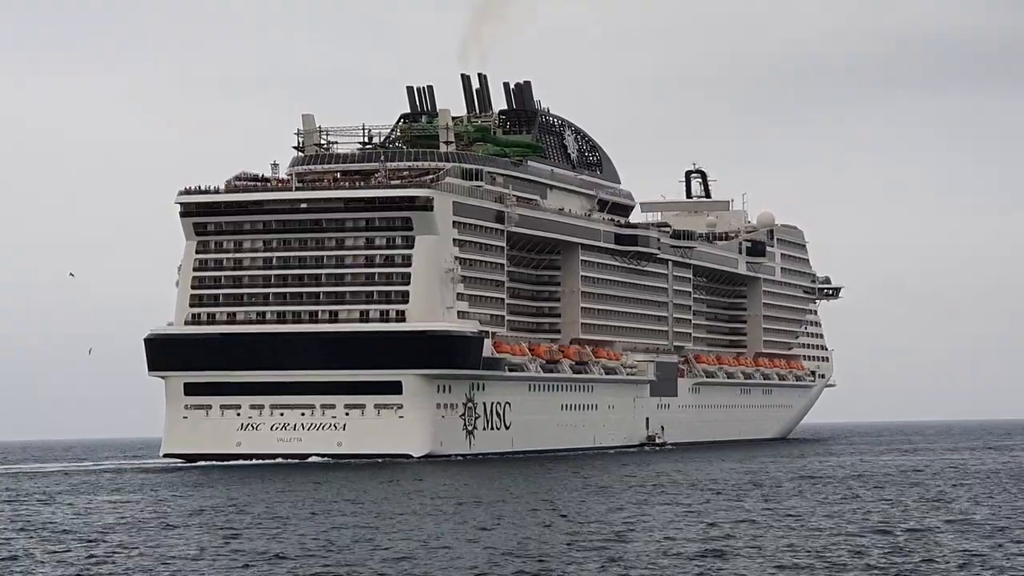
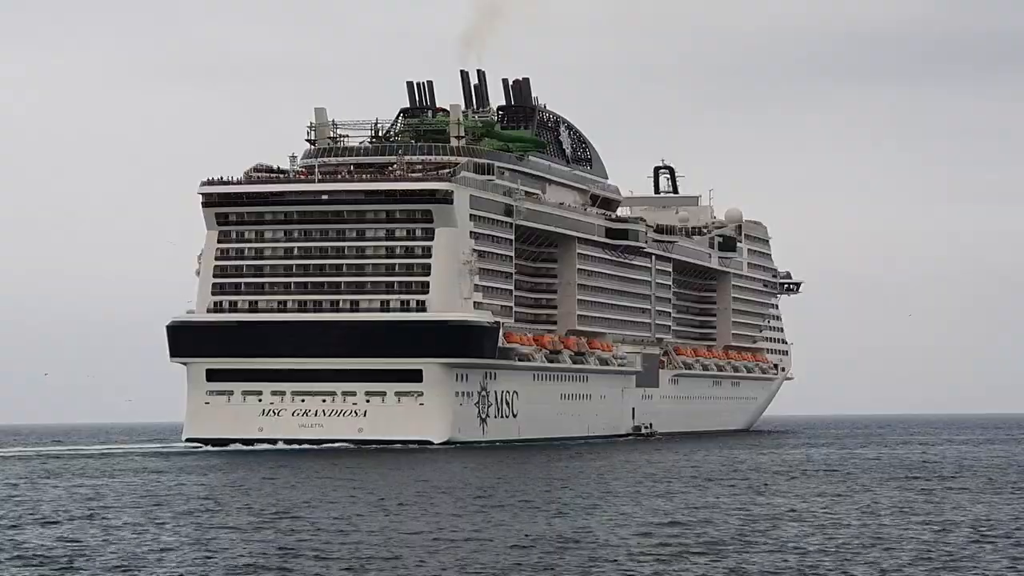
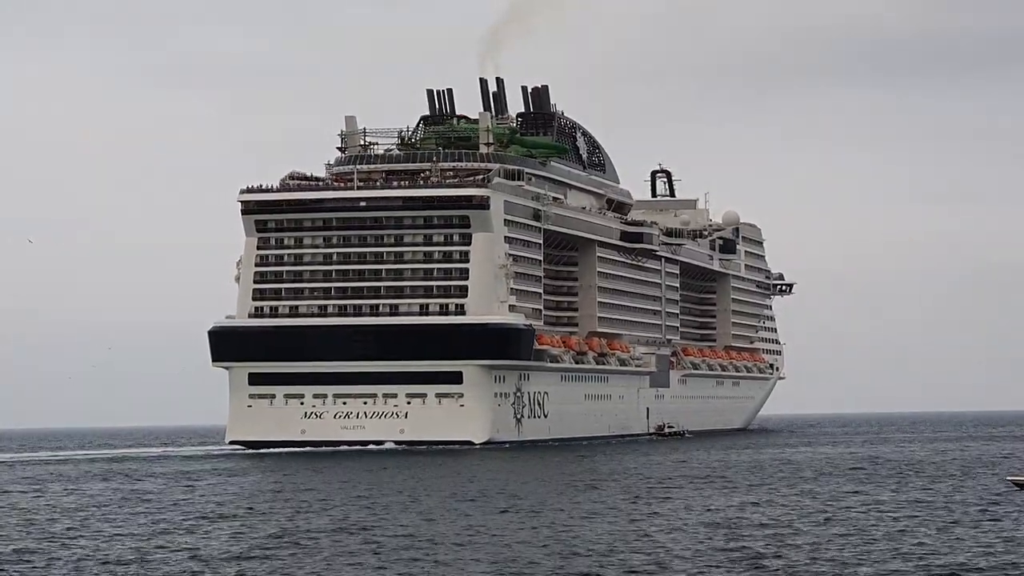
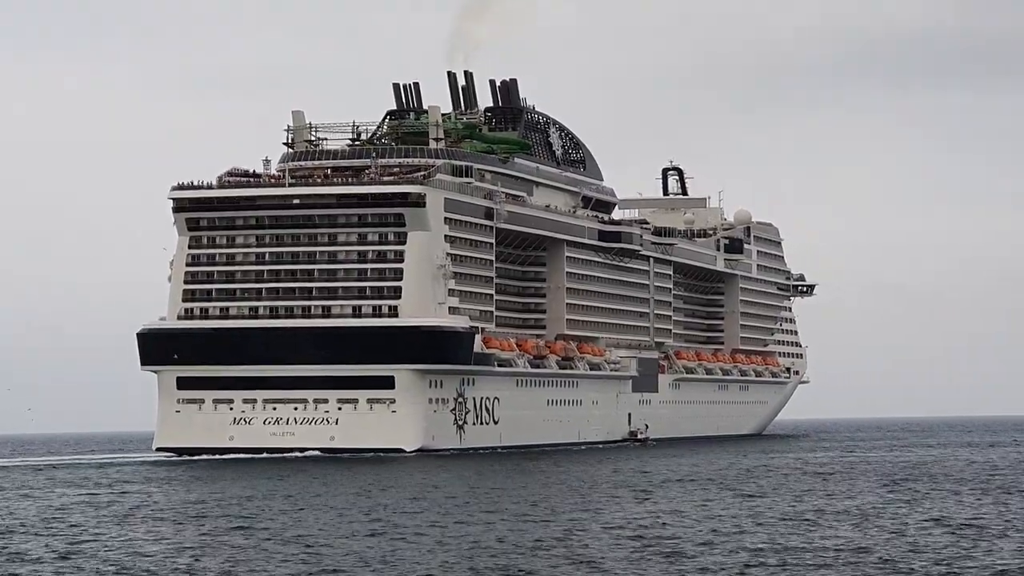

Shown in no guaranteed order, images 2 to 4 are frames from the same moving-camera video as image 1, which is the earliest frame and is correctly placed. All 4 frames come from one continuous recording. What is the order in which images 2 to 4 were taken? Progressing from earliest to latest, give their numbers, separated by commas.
4, 2, 3
